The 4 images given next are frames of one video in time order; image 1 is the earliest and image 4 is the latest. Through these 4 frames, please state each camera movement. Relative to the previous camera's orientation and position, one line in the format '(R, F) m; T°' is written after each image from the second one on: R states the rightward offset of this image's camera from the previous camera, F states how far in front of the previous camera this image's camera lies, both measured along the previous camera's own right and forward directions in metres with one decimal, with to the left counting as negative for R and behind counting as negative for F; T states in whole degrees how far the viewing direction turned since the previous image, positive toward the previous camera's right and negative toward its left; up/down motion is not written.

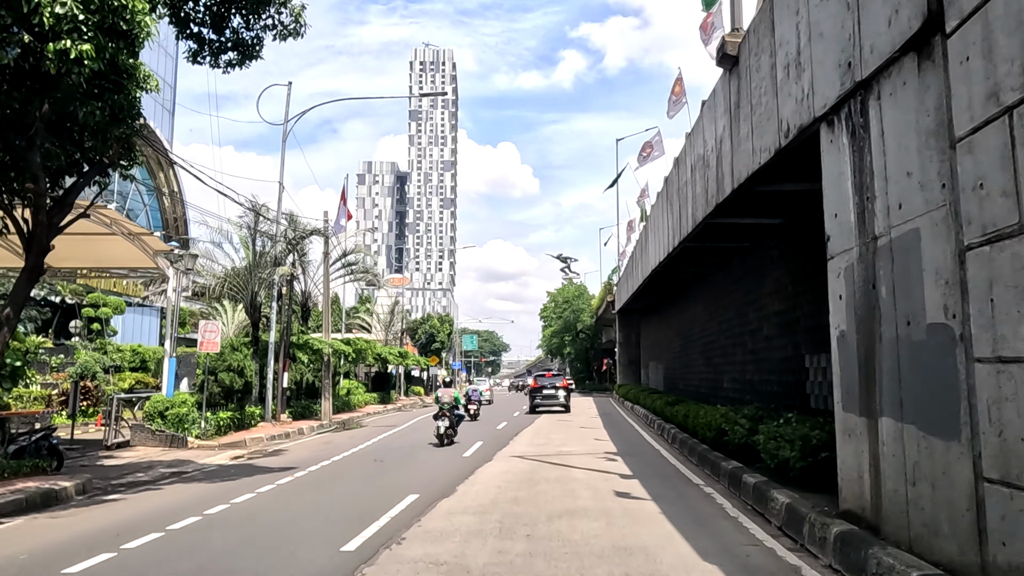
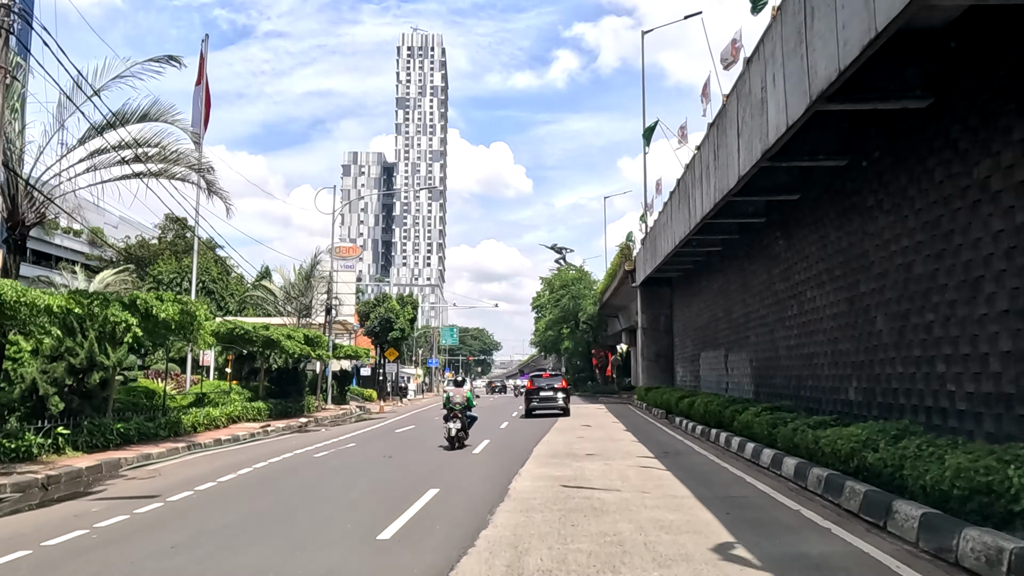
(+0.4, +9.4) m; +1°
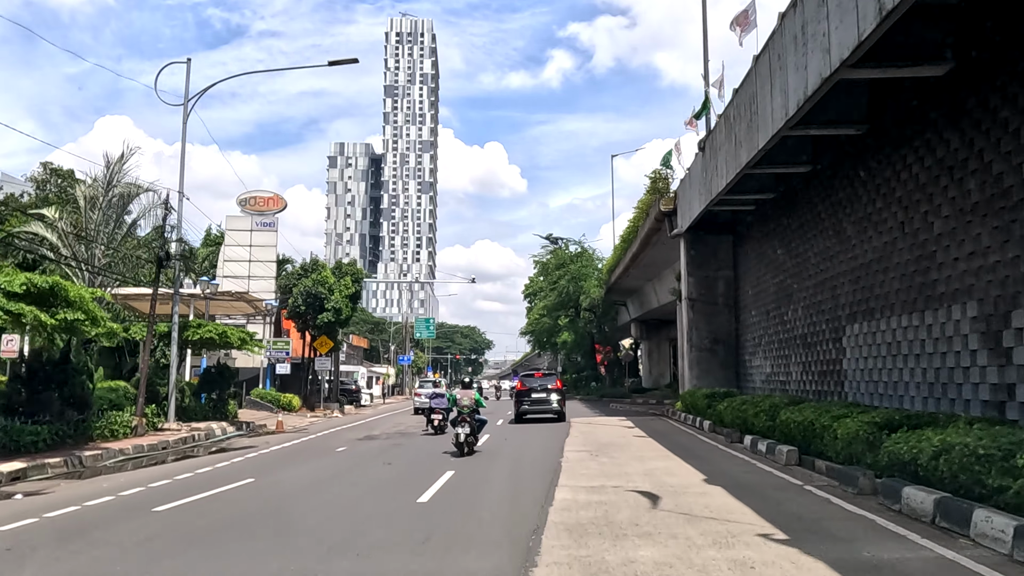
(+0.4, +8.4) m; 0°
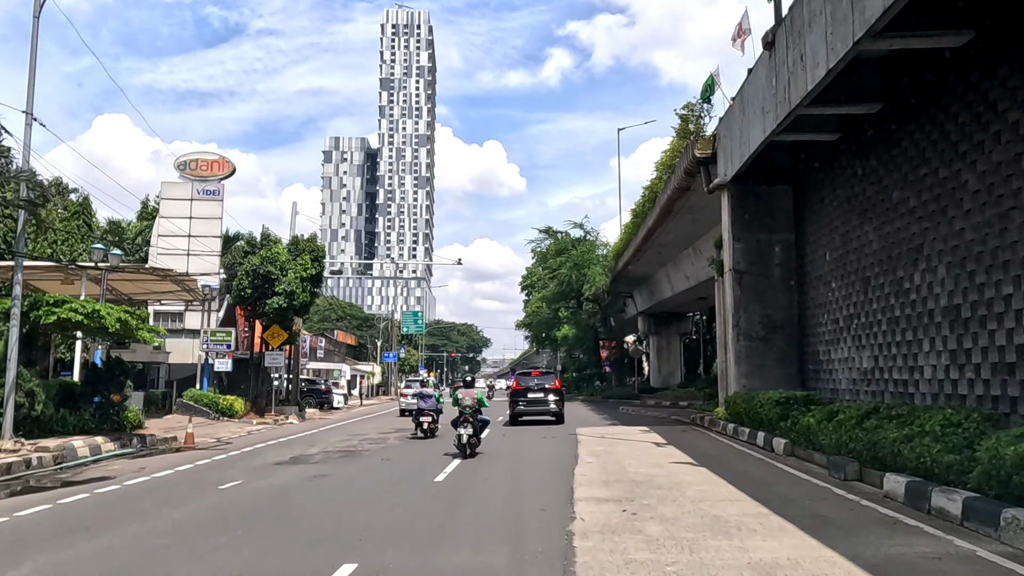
(+0.2, +3.7) m; 0°
